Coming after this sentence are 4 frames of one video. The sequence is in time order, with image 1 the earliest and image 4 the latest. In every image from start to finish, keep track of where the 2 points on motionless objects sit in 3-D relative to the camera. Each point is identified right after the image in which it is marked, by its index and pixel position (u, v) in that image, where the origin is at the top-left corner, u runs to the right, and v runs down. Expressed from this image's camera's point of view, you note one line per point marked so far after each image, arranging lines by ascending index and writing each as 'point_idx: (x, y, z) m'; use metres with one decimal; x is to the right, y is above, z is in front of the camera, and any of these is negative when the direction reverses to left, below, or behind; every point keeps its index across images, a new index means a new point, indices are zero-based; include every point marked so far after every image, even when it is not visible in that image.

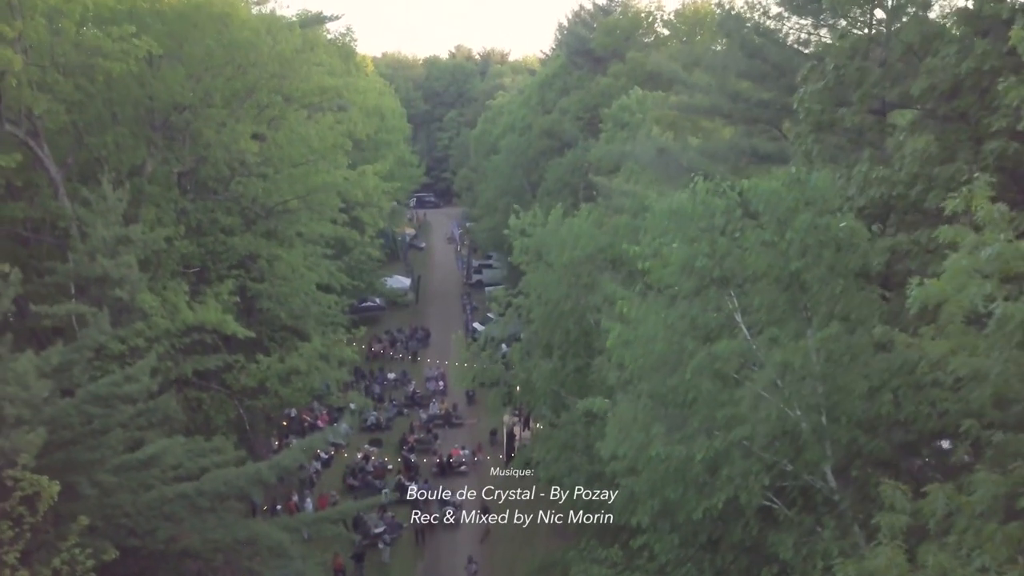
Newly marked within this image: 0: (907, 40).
0: (+5.3, +3.3, +11.0) m
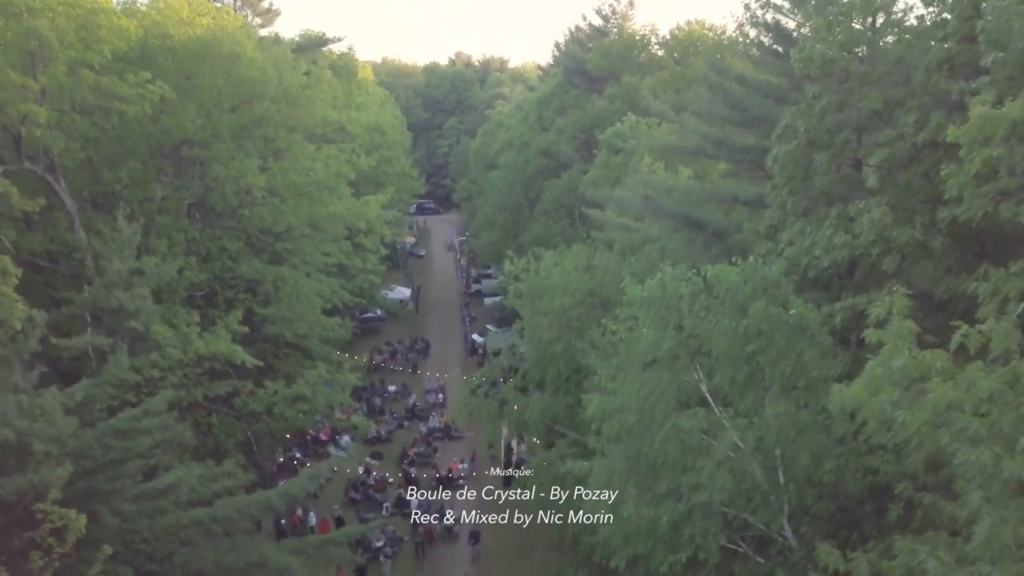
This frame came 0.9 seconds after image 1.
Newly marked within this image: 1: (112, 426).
0: (+5.2, +2.6, +11.9) m
1: (-6.9, -2.4, +14.3) m
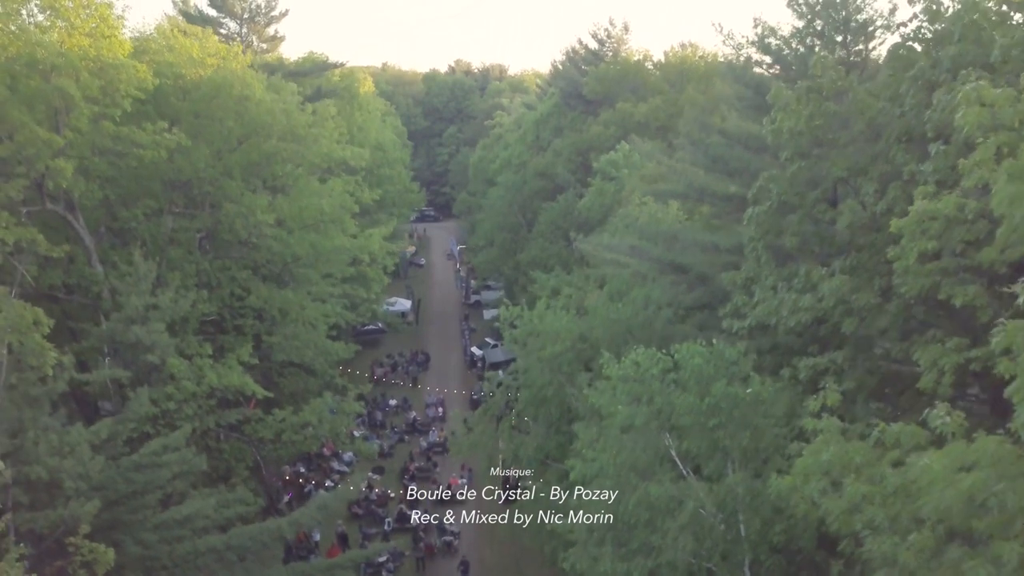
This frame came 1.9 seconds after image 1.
0: (+5.1, +1.8, +12.9) m
1: (-7.0, -3.2, +15.3) m
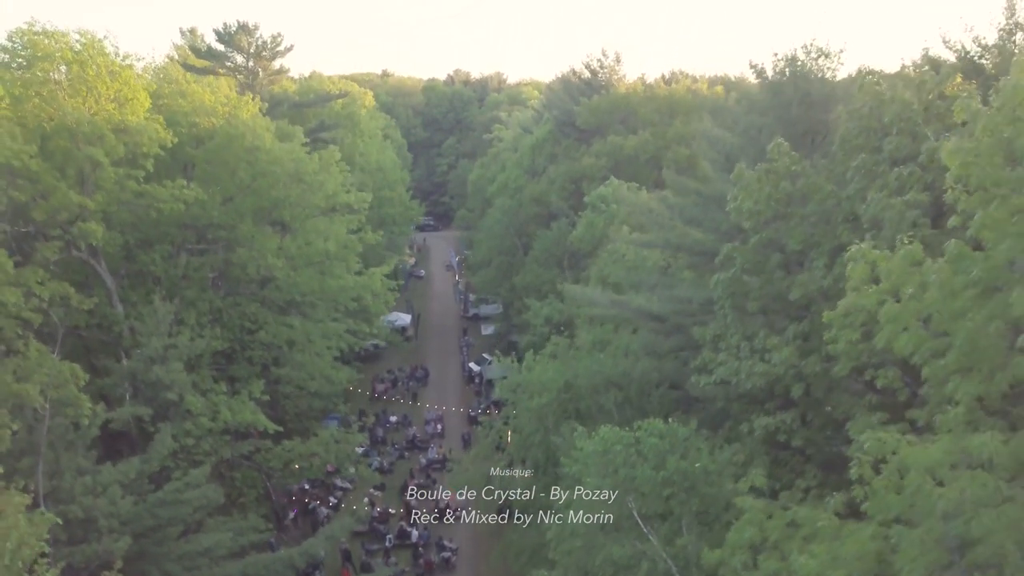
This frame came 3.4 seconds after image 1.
0: (+4.9, +0.7, +14.5) m
1: (-7.1, -4.2, +16.8) m
